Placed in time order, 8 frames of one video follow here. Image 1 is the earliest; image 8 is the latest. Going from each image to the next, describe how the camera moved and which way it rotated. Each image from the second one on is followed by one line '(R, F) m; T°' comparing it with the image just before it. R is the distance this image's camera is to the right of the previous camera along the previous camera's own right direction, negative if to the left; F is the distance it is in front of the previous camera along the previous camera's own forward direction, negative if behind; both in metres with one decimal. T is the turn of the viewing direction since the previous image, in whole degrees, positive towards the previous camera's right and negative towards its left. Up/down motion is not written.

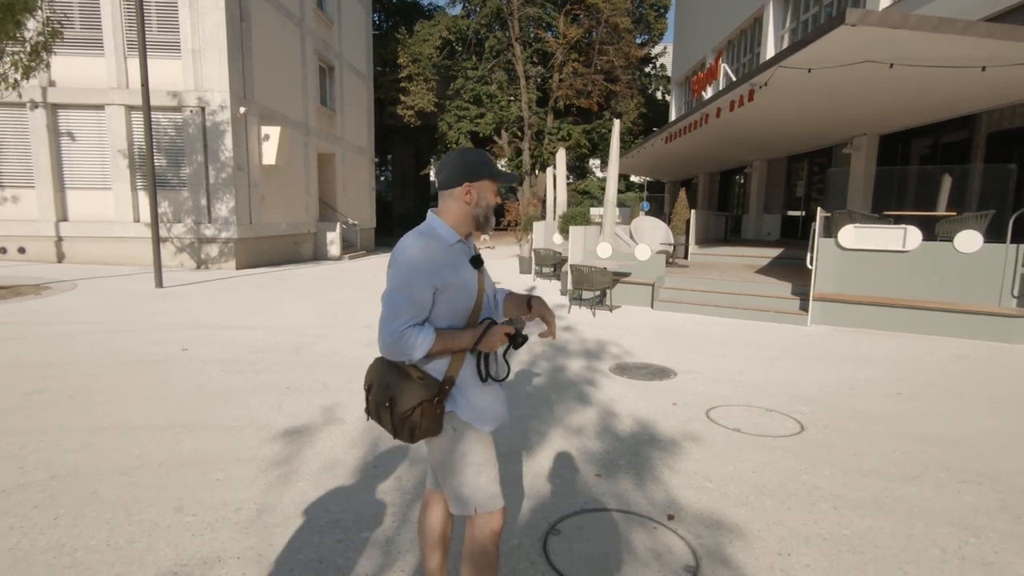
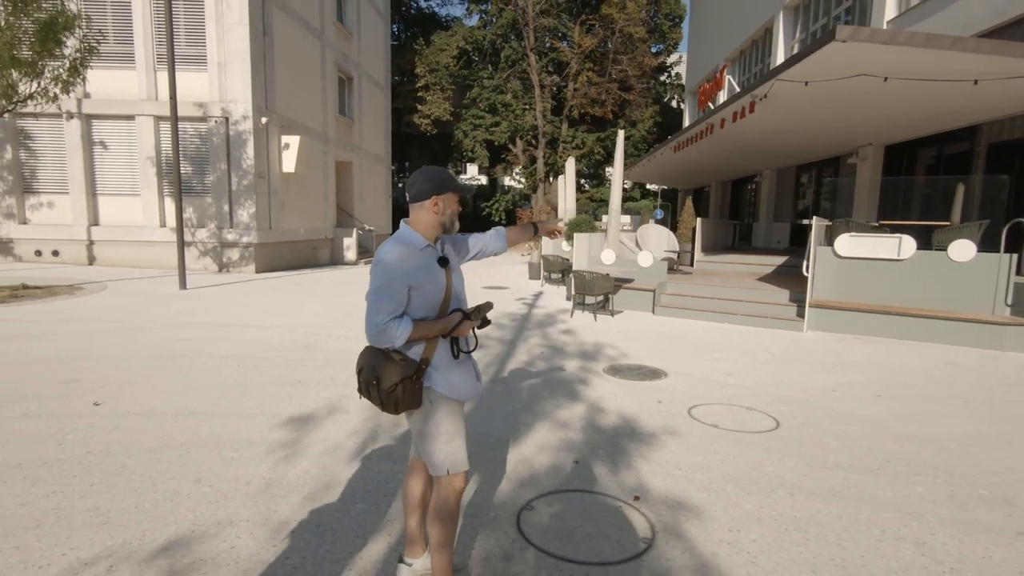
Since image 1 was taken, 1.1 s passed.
(+0.2, -0.3) m; -2°
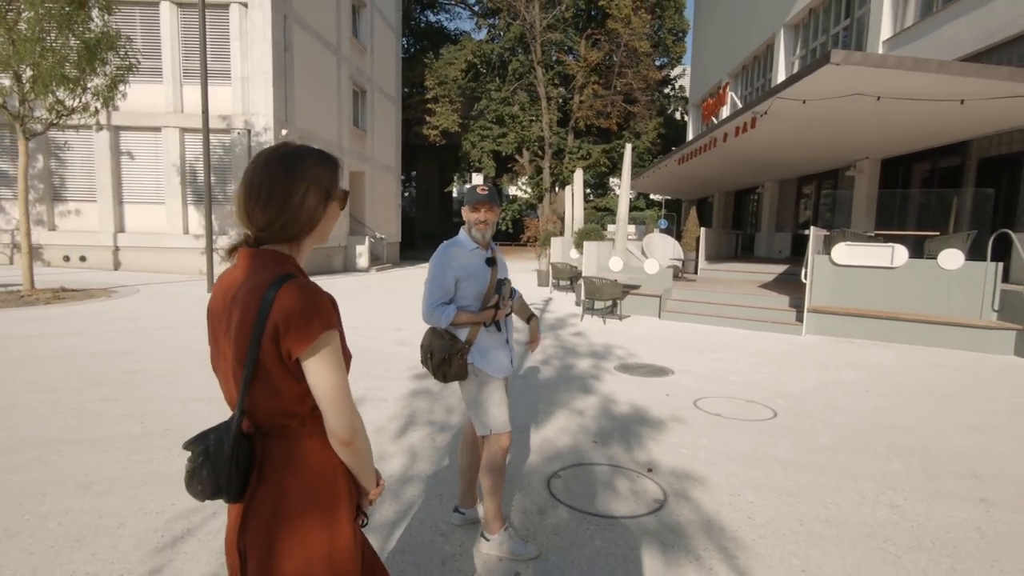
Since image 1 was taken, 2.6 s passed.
(-0.2, -0.5) m; 0°
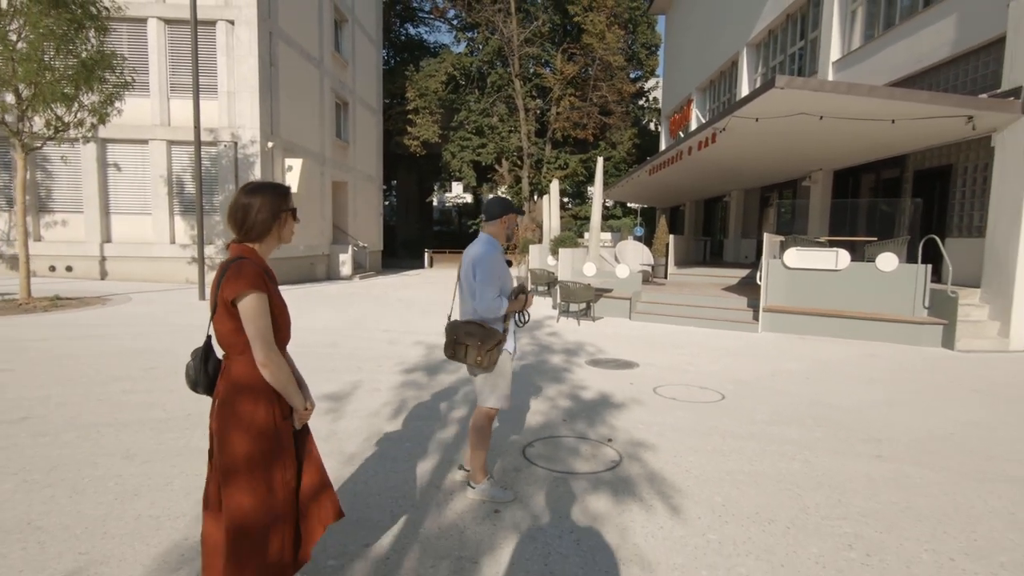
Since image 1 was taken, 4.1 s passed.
(0.0, -0.6) m; +2°
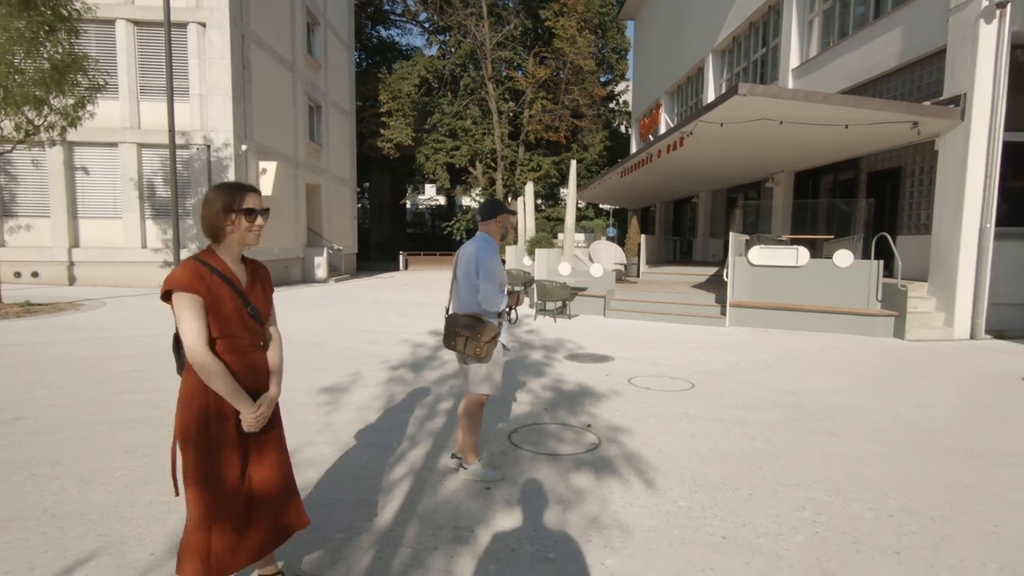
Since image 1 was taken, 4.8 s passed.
(-0.1, -0.3) m; +3°
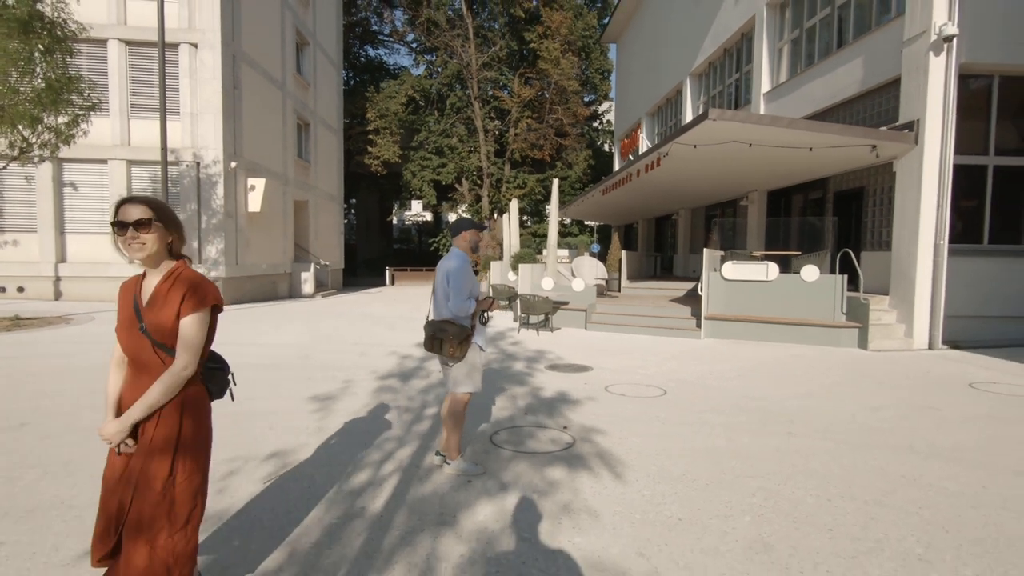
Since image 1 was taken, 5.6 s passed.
(0.0, -0.3) m; +1°
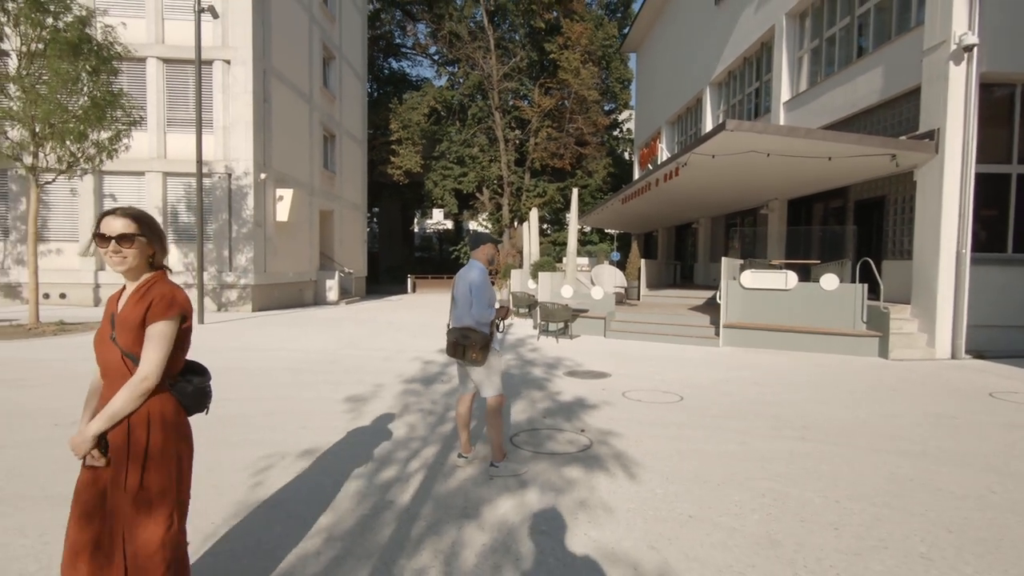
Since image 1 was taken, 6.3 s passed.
(0.0, -0.2) m; -2°
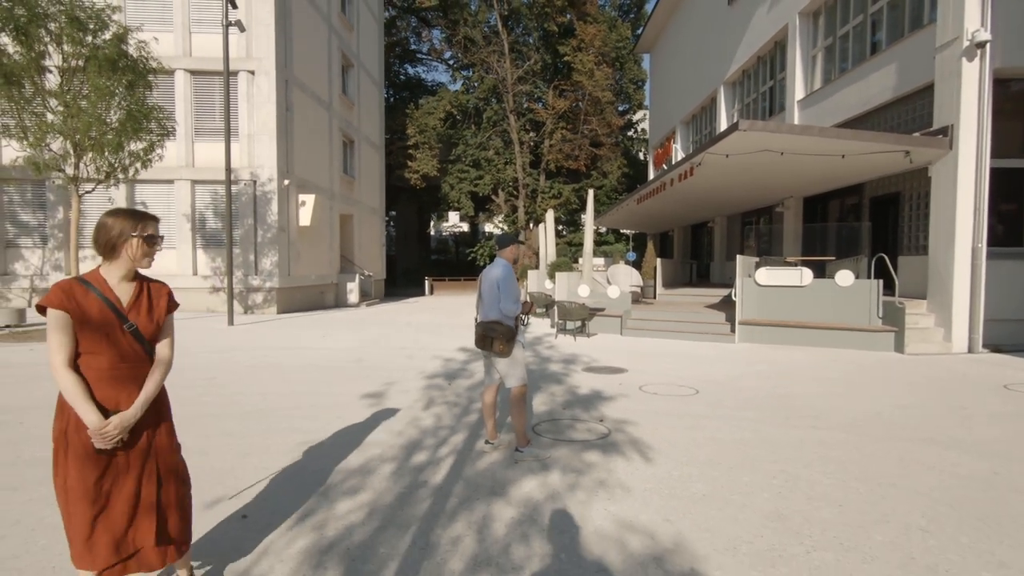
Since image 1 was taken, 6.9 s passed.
(0.0, -0.3) m; -2°
